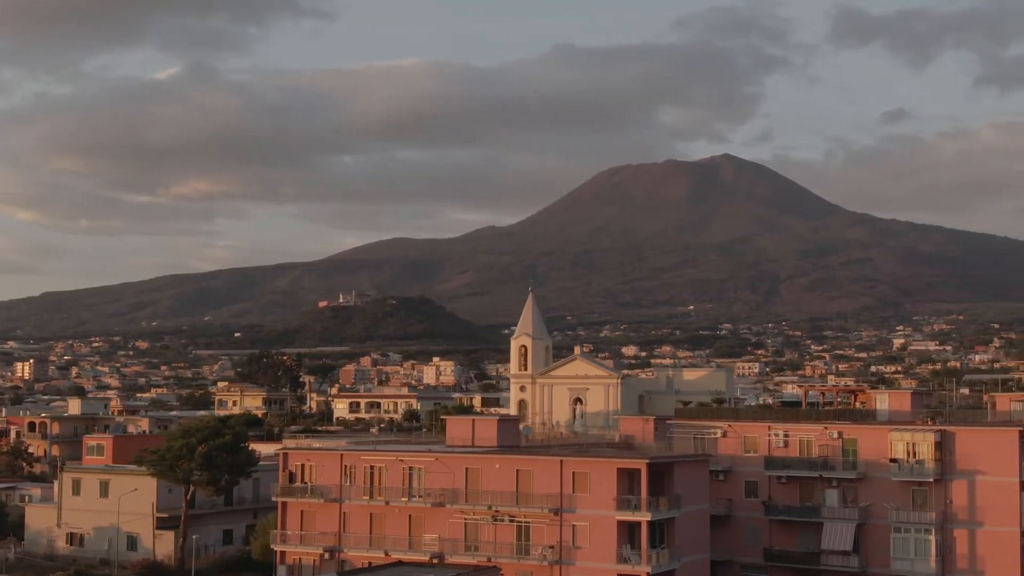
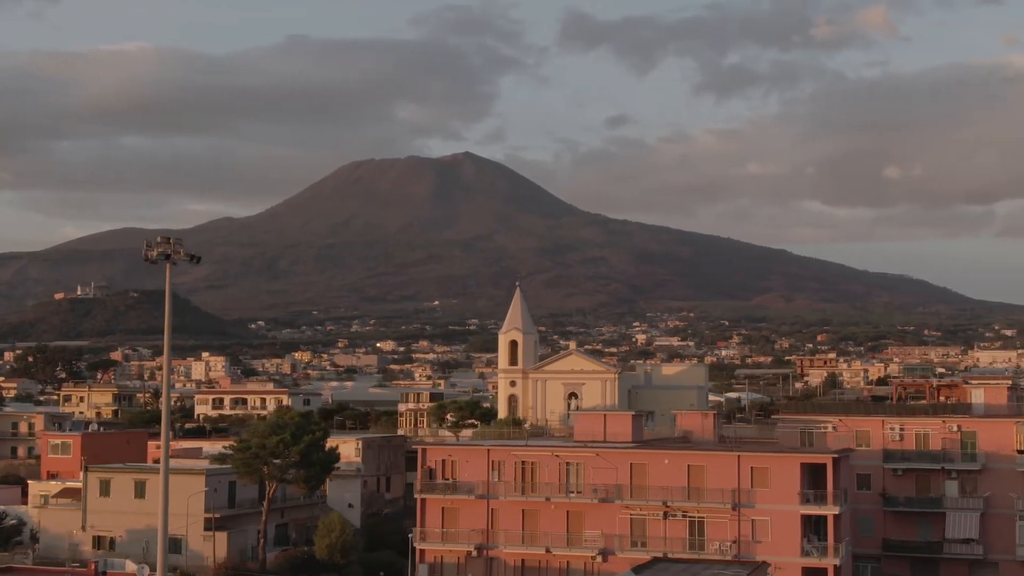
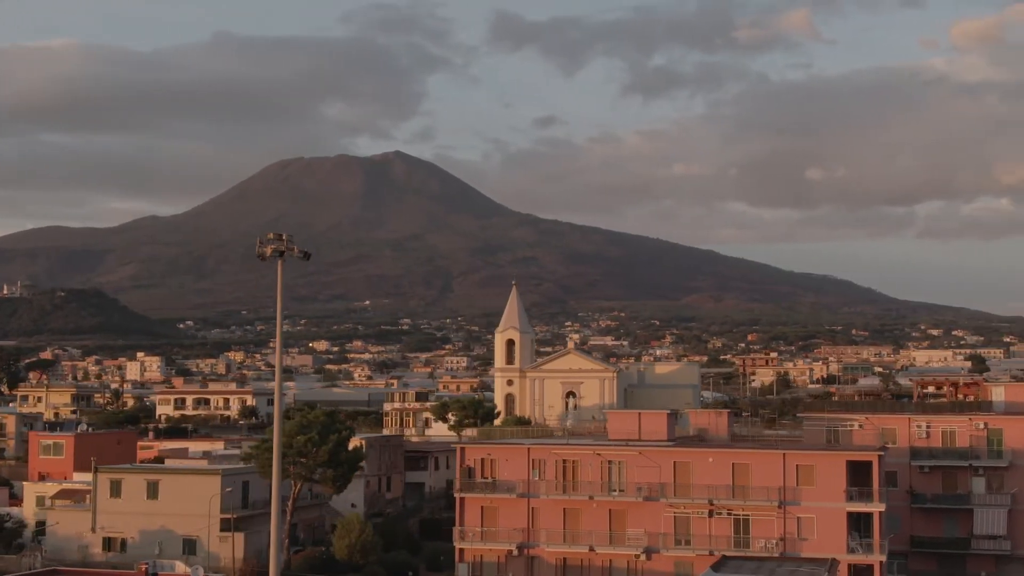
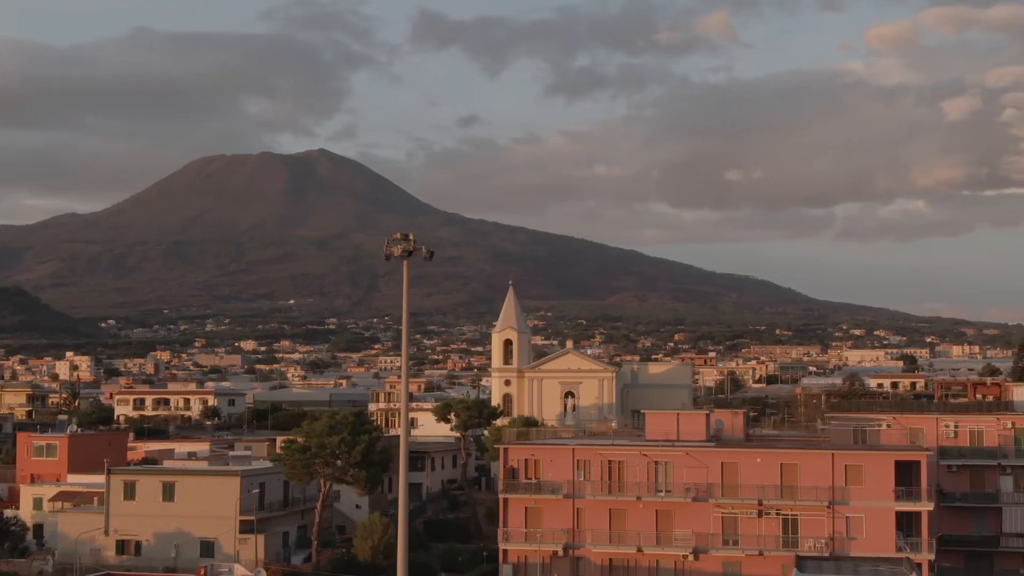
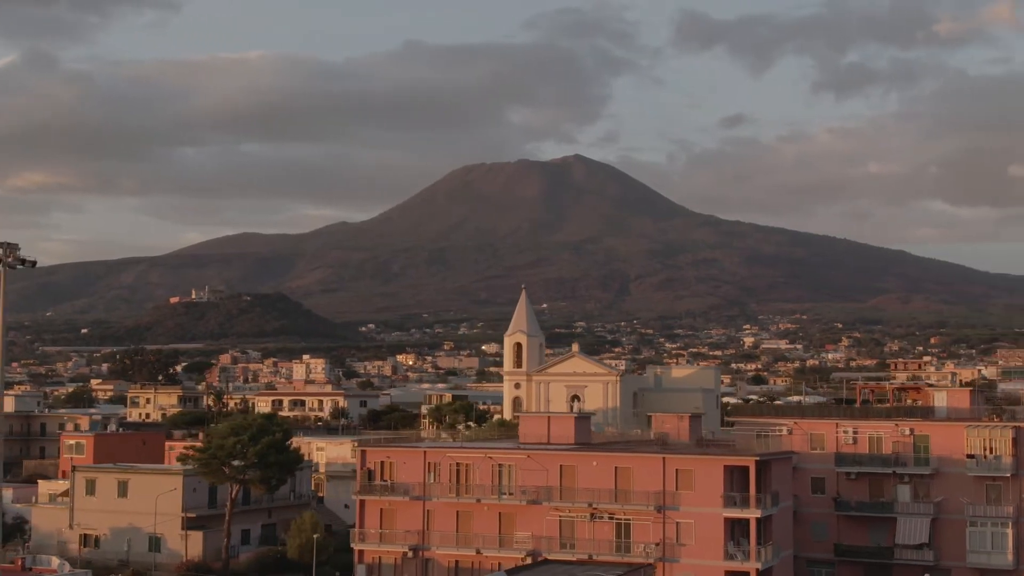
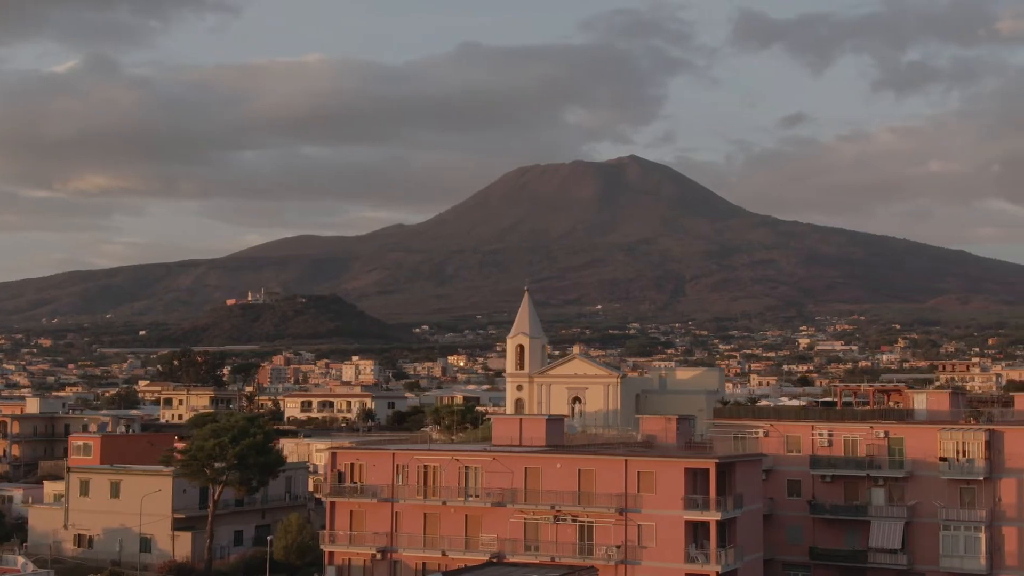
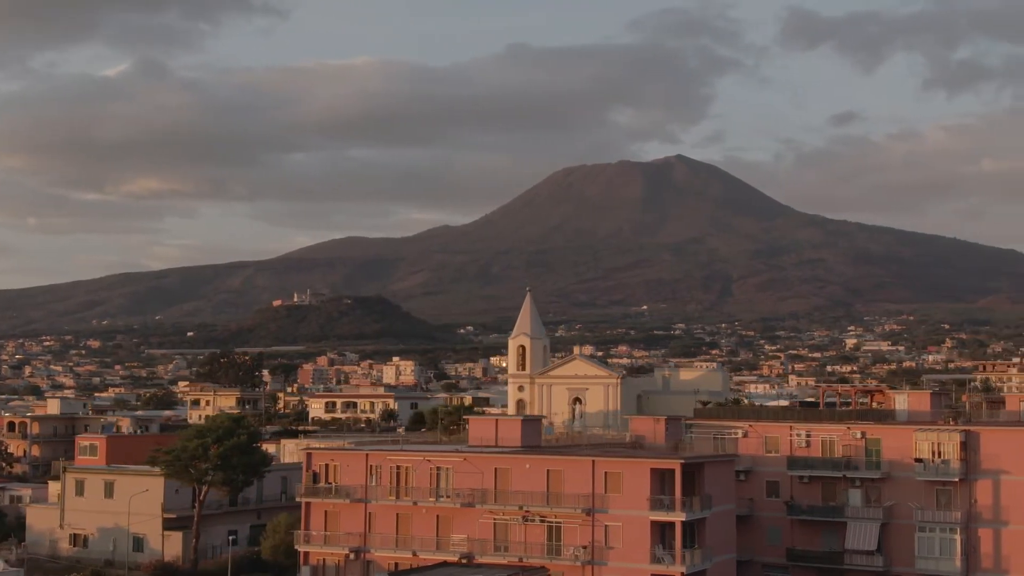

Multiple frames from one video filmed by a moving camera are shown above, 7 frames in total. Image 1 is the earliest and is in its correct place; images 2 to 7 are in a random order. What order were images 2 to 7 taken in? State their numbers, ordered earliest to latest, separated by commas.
7, 6, 5, 2, 3, 4
